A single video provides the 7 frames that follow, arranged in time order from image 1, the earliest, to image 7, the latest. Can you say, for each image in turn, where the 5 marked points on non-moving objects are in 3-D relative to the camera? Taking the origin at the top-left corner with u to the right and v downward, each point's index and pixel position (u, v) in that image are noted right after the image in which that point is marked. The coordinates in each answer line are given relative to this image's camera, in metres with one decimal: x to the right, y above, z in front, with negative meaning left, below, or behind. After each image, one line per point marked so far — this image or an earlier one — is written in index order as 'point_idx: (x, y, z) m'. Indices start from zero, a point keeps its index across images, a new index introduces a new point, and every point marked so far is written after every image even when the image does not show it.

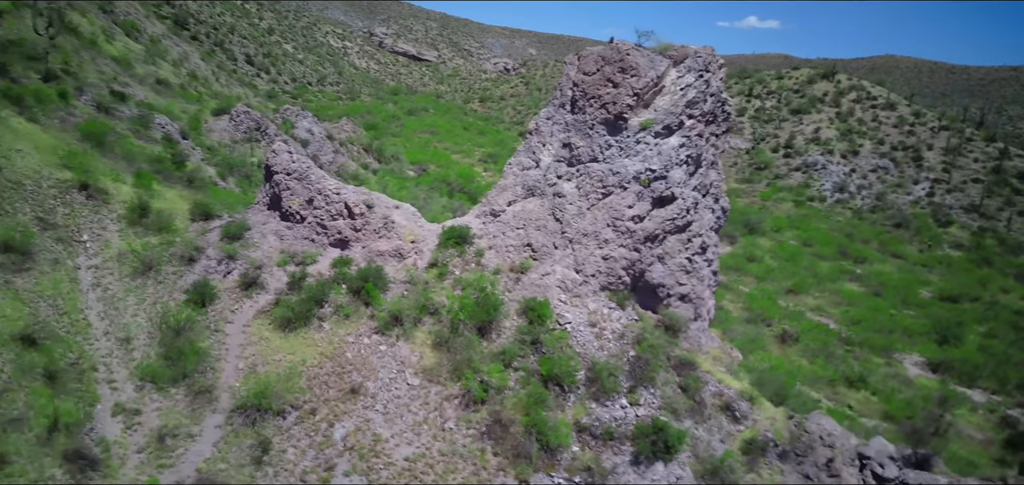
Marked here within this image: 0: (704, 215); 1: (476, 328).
0: (+4.7, +0.7, +12.9) m
1: (-0.8, -2.0, +11.5) m
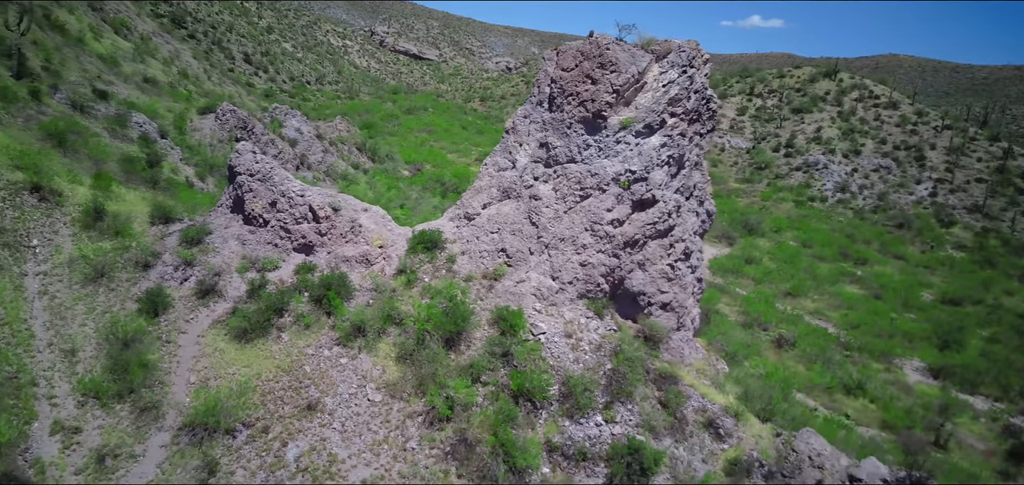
0: (+4.1, +0.6, +12.2) m
1: (-1.4, -2.1, +10.8) m
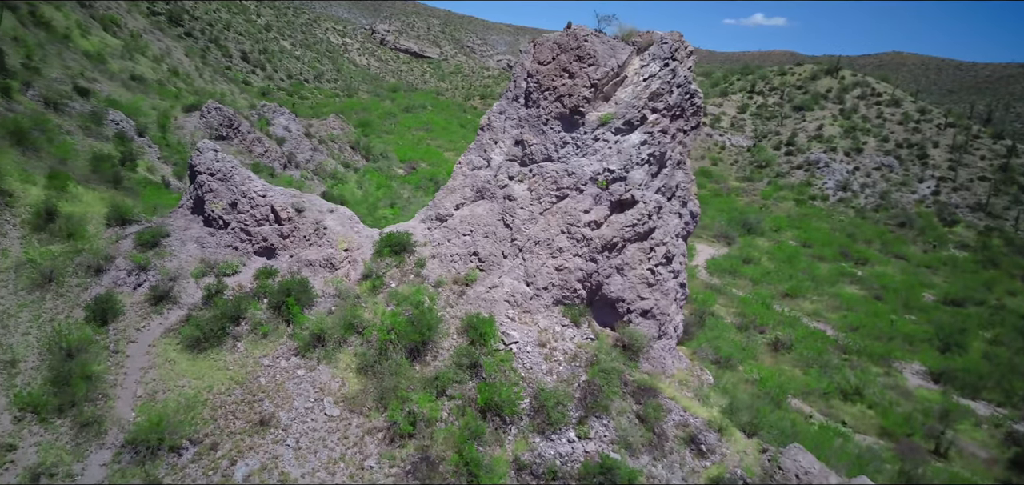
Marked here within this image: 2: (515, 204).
0: (+3.5, +0.5, +11.6) m
1: (-2.1, -2.2, +10.2) m
2: (+0.1, +0.9, +11.6) m
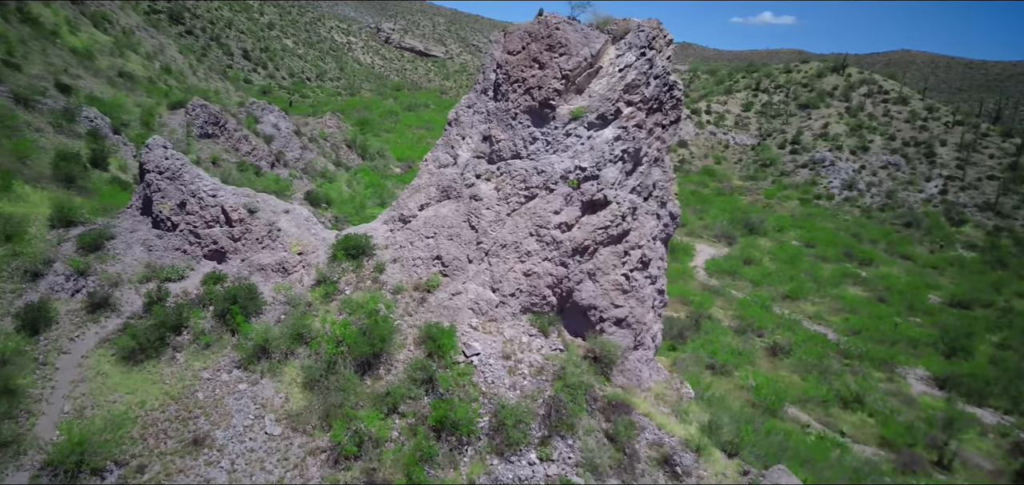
0: (+2.7, +0.4, +10.7) m
1: (-2.8, -2.2, +9.4) m
2: (-0.7, +0.8, +10.8) m
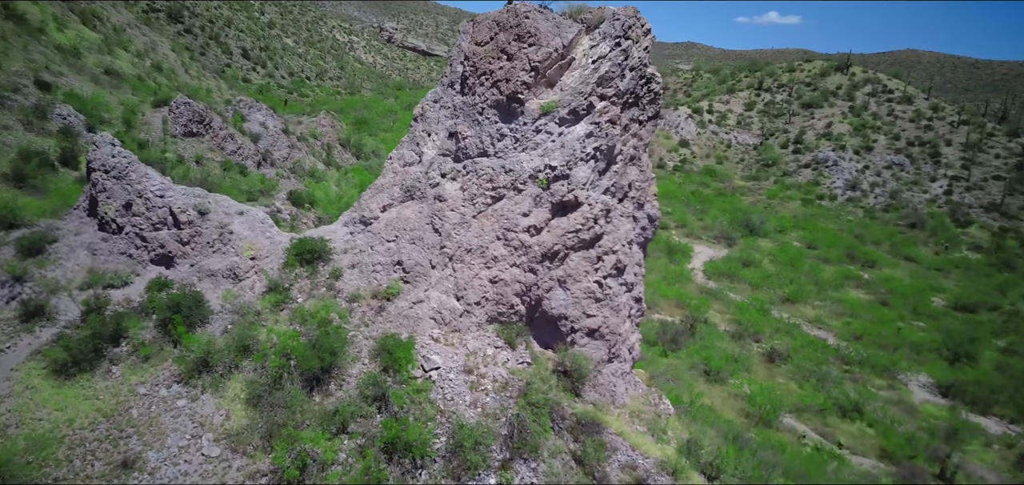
0: (+2.1, +0.3, +10.0) m
1: (-3.5, -2.3, +8.7) m
2: (-1.3, +0.7, +10.1) m
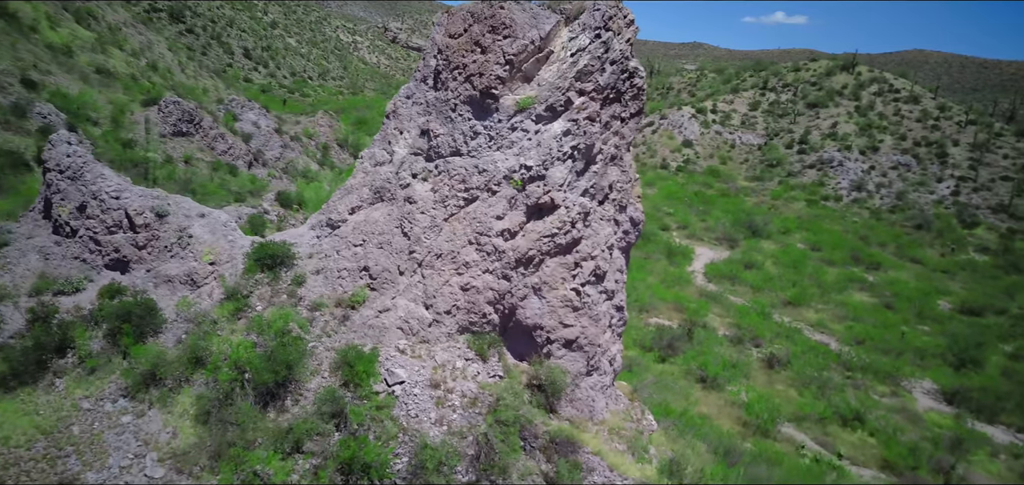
0: (+1.6, +0.2, +9.4) m
1: (-3.9, -2.4, +8.2) m
2: (-1.8, +0.6, +9.5) m
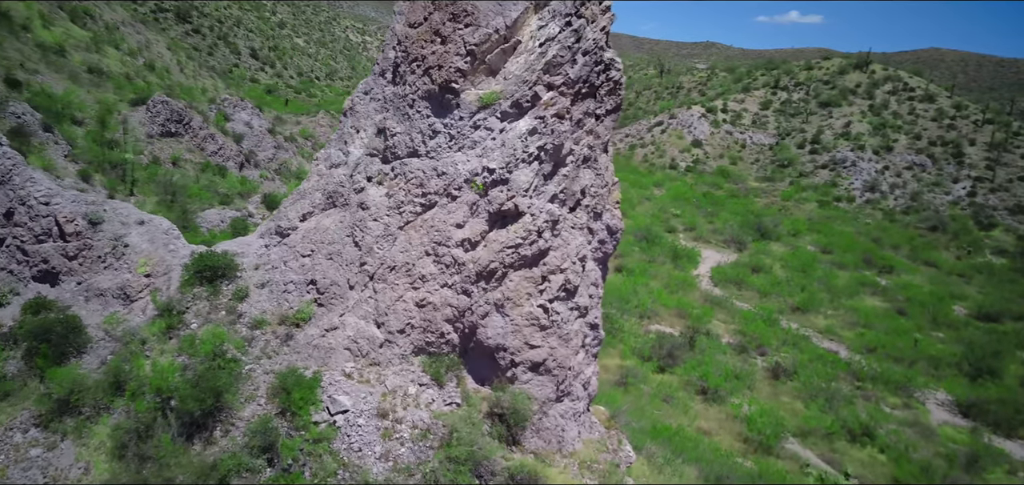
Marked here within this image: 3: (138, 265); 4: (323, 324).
0: (+1.0, +0.1, +8.4) m
1: (-4.6, -2.6, +7.3) m
2: (-2.4, +0.4, +8.6) m
3: (-6.4, -0.4, +8.9) m
4: (-3.0, -1.3, +8.3) m
